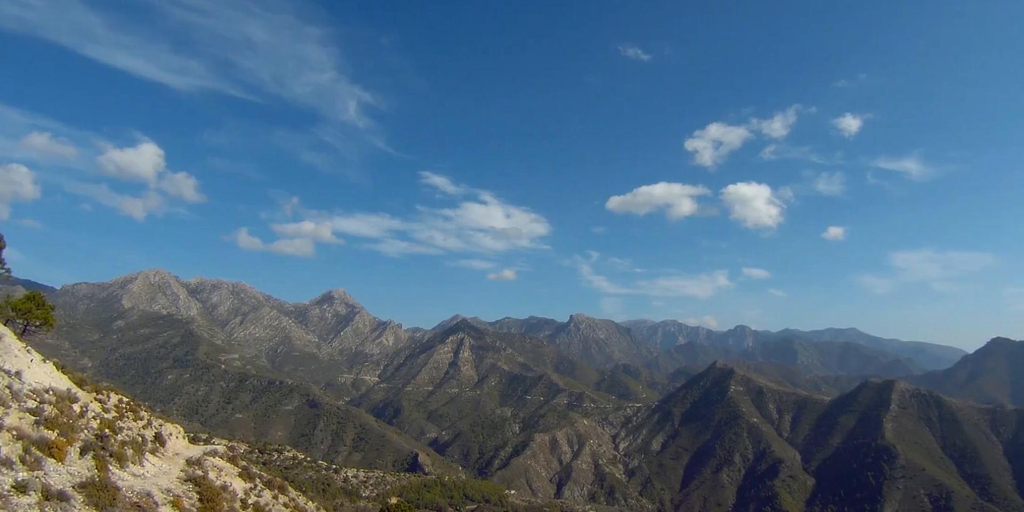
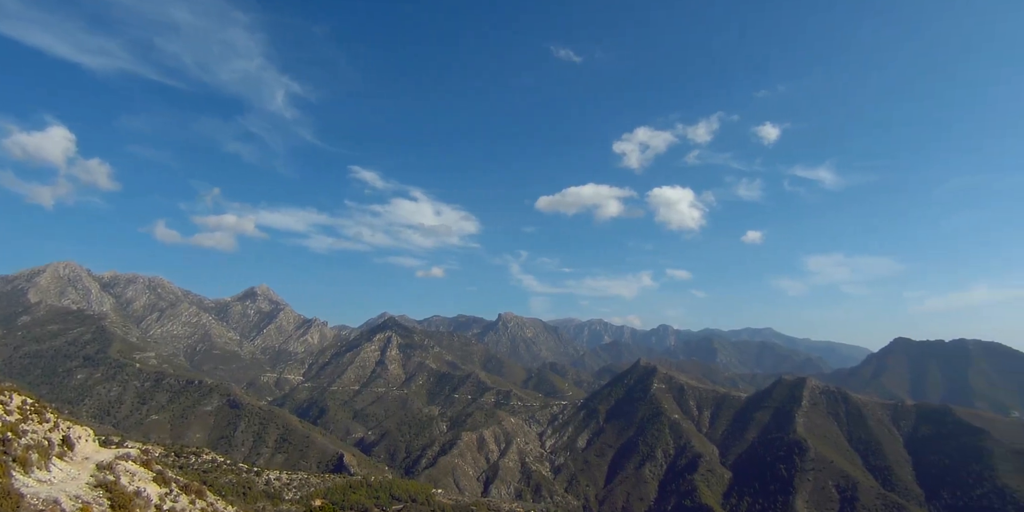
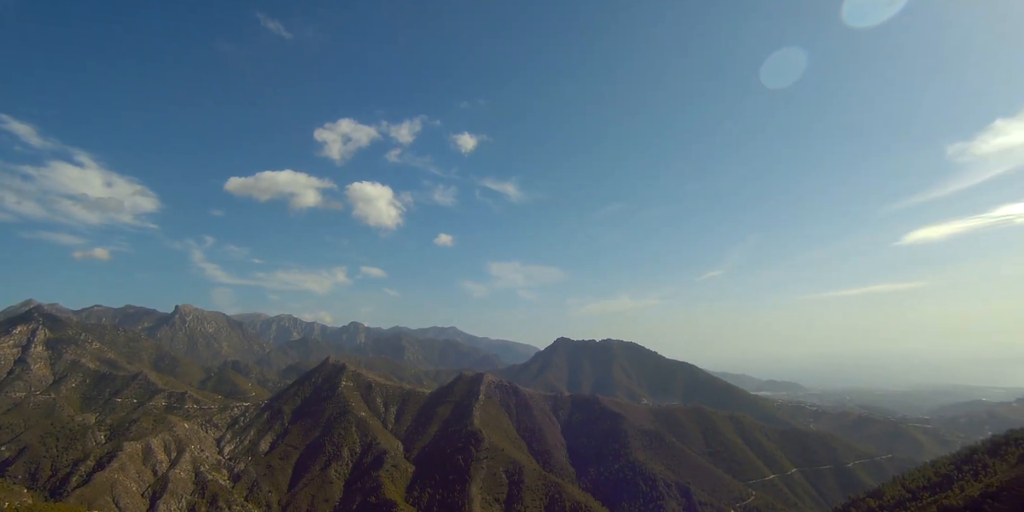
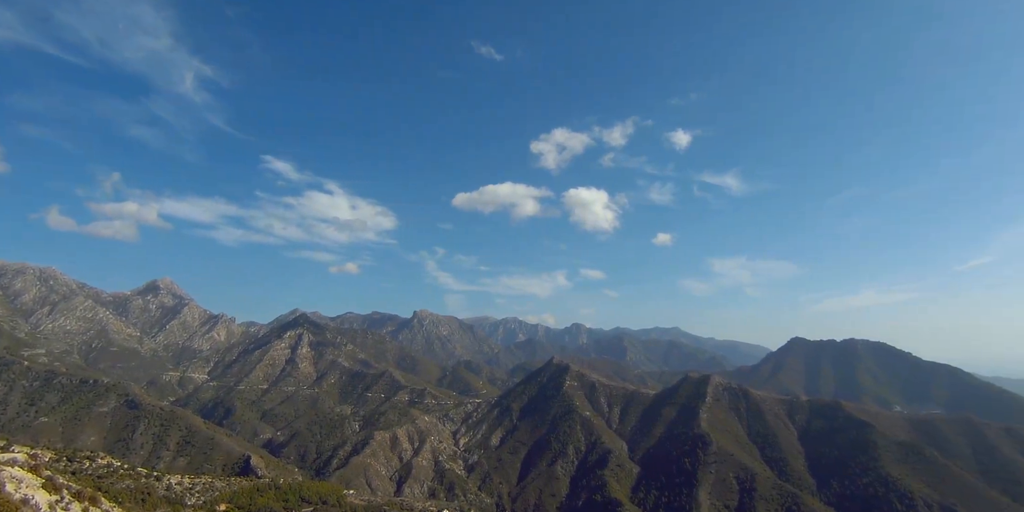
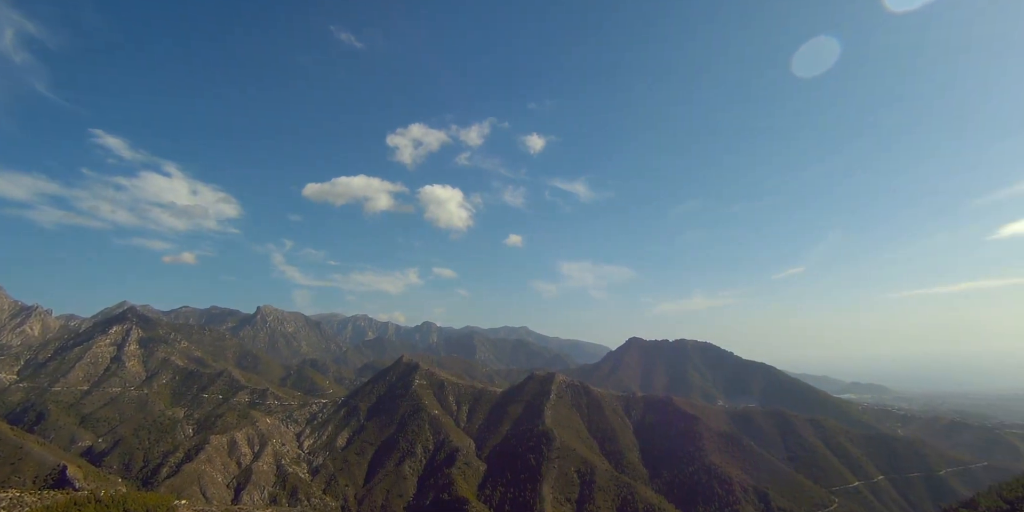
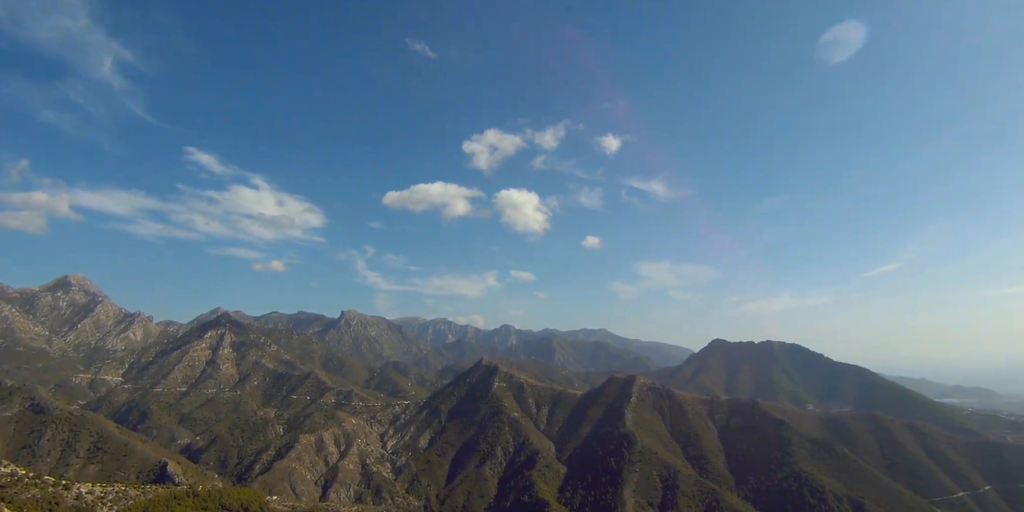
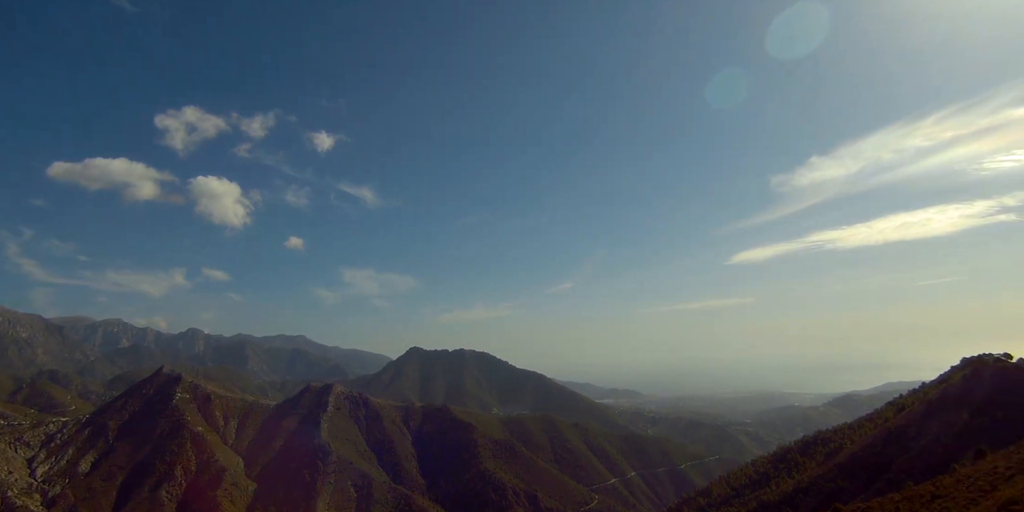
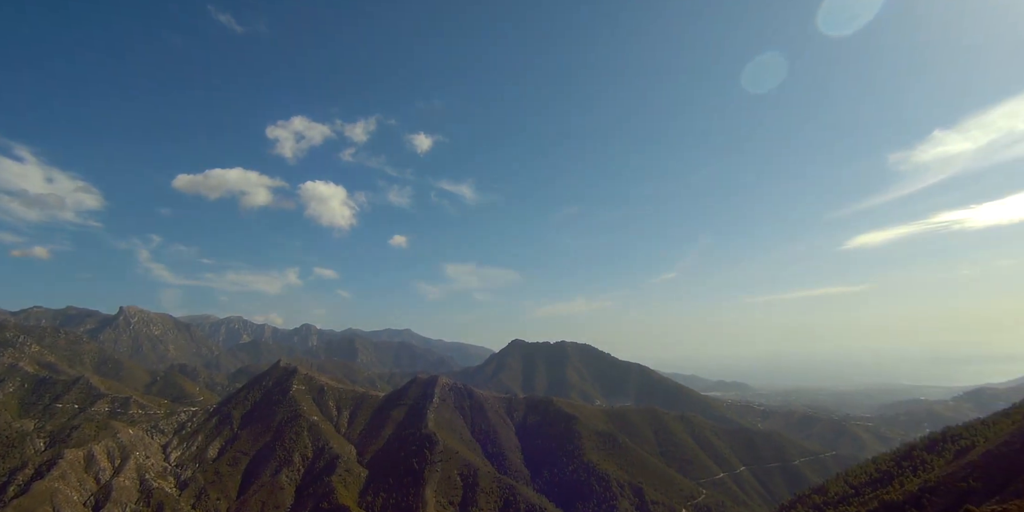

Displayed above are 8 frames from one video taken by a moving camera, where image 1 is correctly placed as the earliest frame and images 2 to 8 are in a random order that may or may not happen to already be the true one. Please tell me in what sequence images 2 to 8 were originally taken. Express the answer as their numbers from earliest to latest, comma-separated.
2, 4, 6, 5, 3, 8, 7
